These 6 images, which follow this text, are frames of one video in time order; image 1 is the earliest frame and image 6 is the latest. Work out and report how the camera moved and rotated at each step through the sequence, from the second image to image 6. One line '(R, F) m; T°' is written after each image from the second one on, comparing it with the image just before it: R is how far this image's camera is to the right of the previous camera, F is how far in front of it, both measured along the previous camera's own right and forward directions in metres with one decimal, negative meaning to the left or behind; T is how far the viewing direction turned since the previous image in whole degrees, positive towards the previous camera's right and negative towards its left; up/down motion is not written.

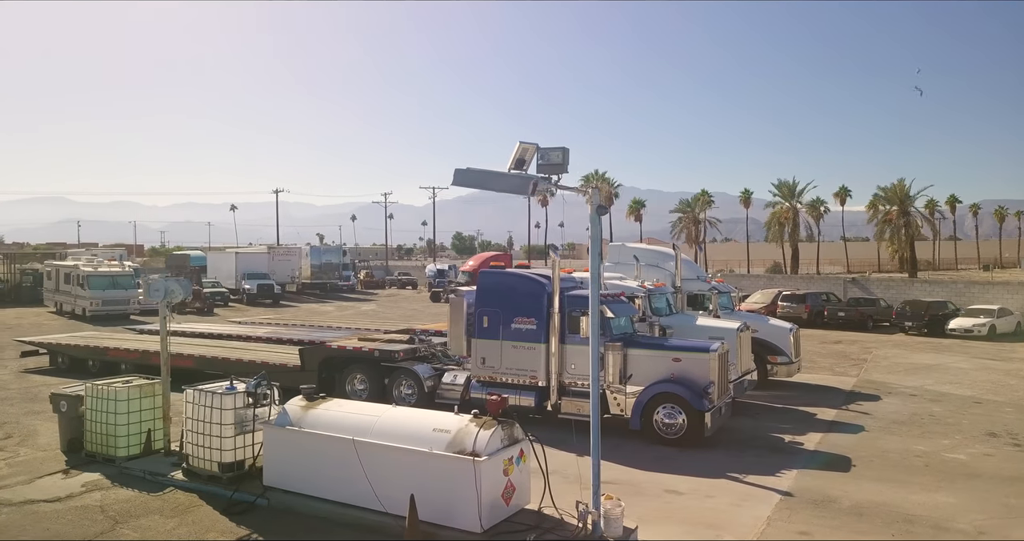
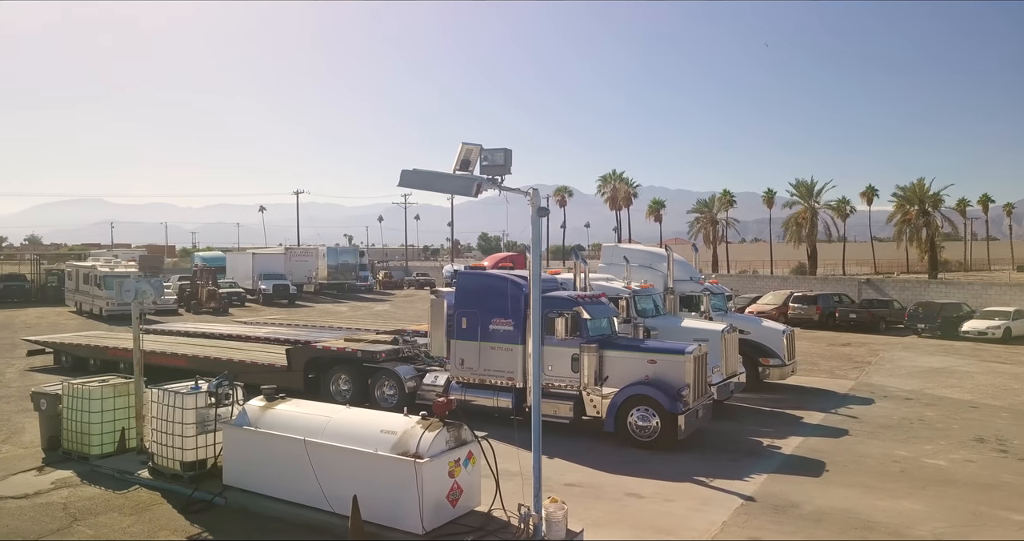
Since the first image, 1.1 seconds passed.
(+0.7, 0.0) m; -2°
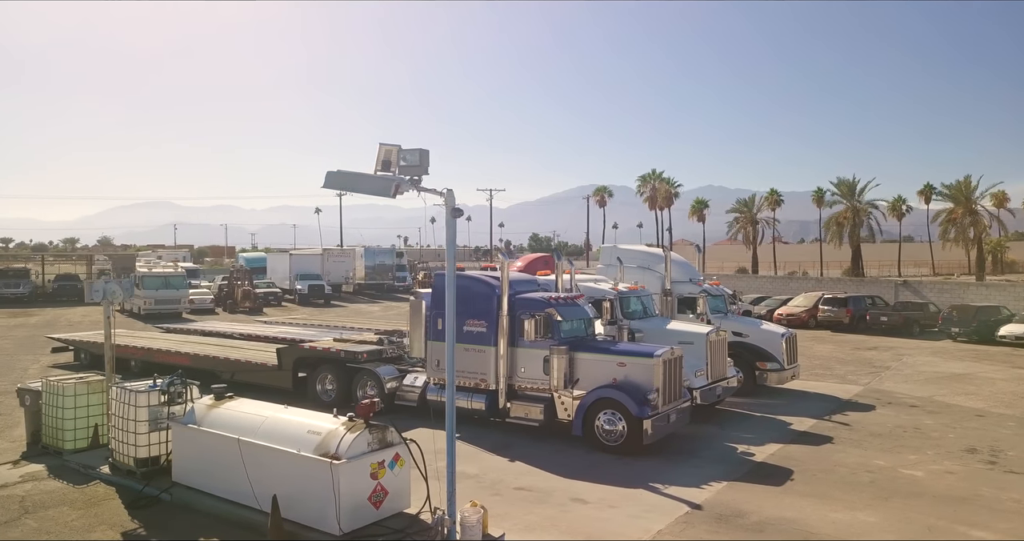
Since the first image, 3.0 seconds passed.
(+1.1, +0.1) m; -4°
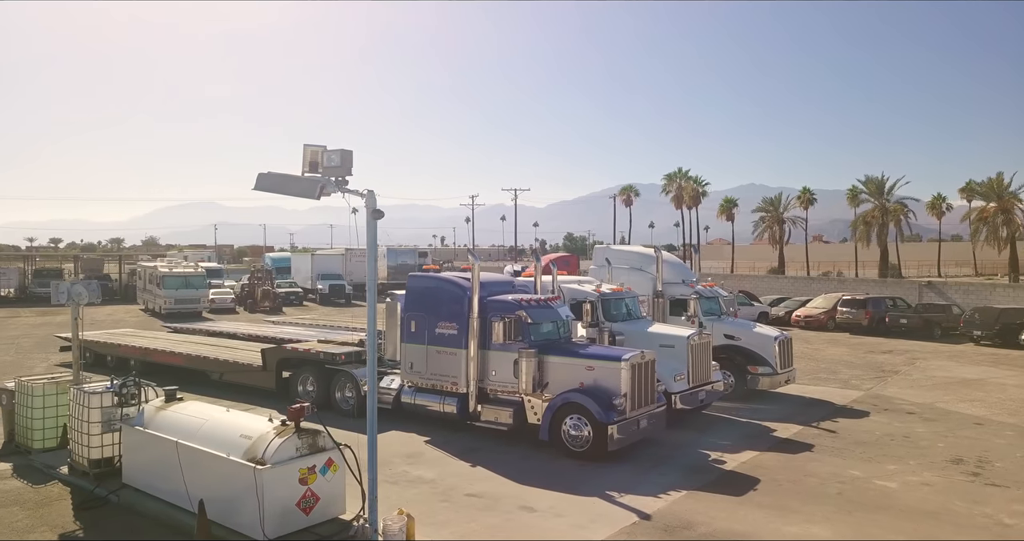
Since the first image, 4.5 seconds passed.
(+0.9, +0.2) m; -2°
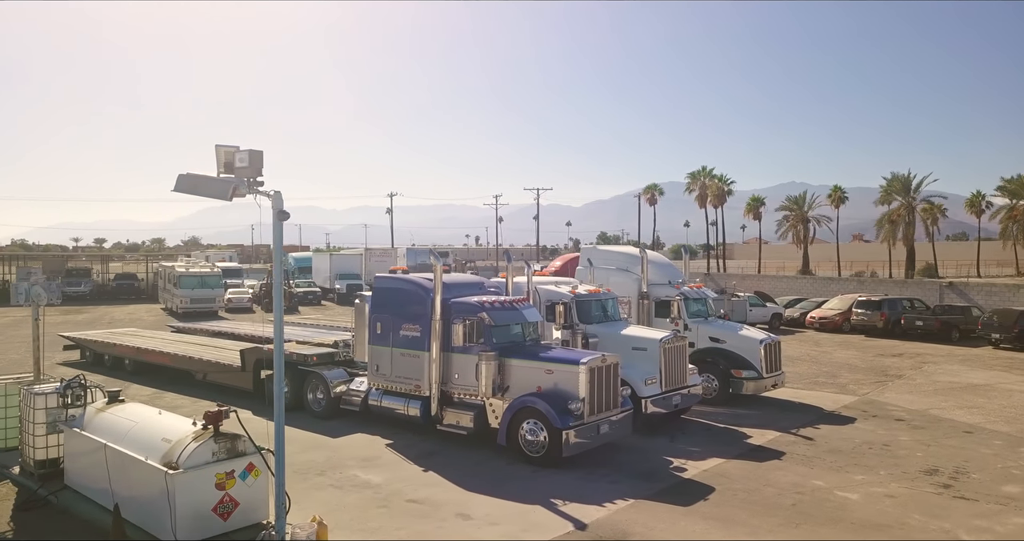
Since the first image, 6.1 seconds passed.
(+1.0, +0.2) m; -2°
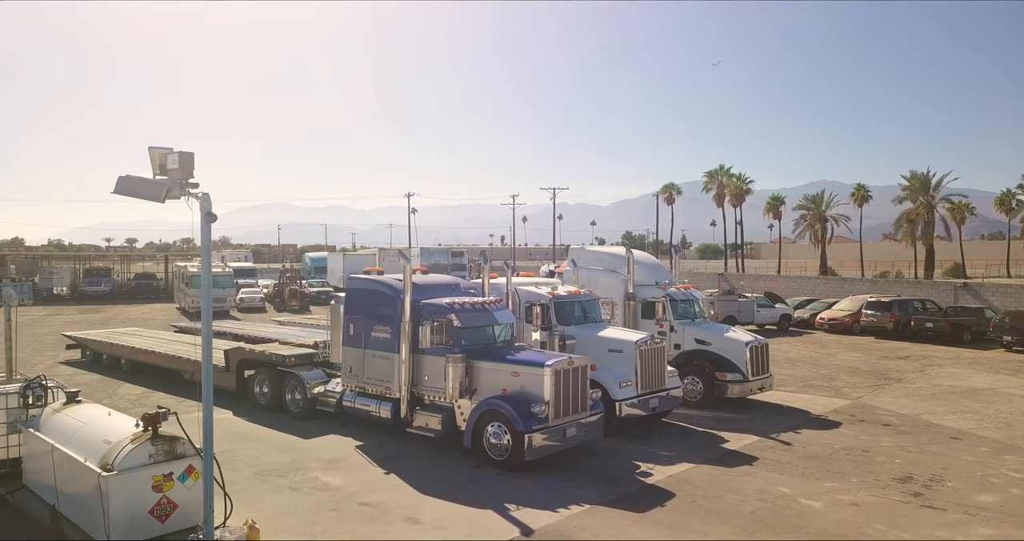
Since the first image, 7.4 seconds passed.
(+0.7, +0.1) m; -2°
